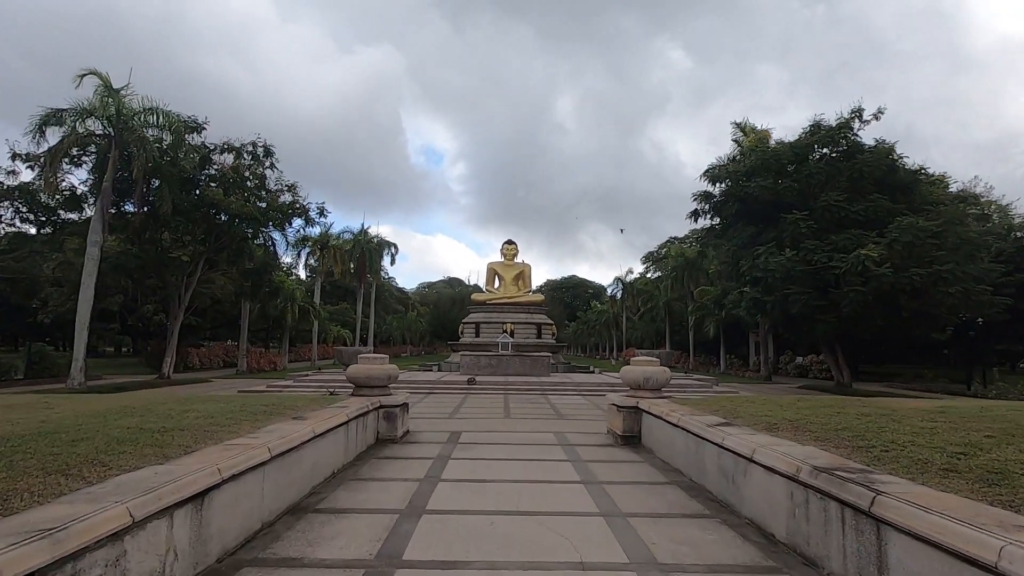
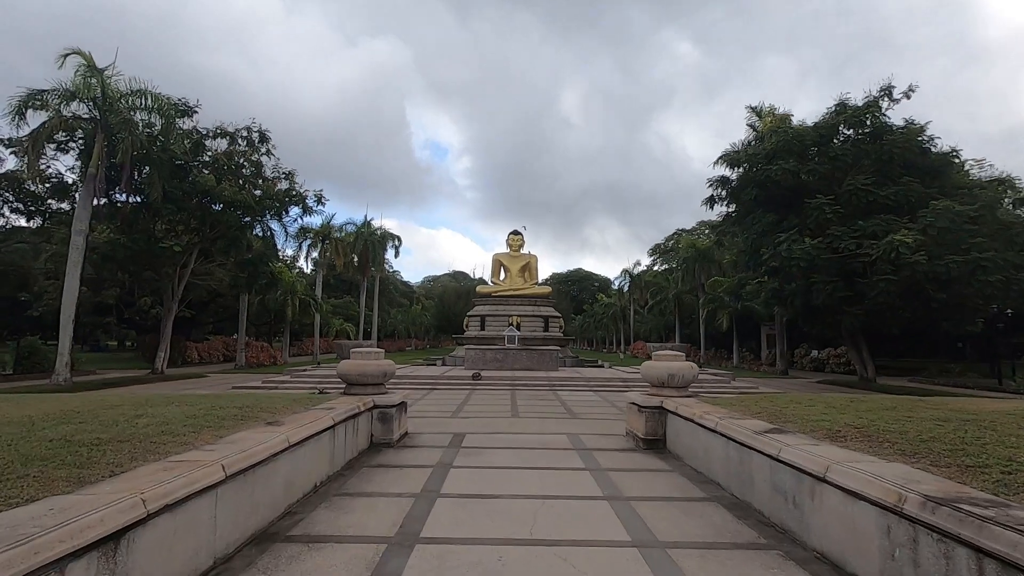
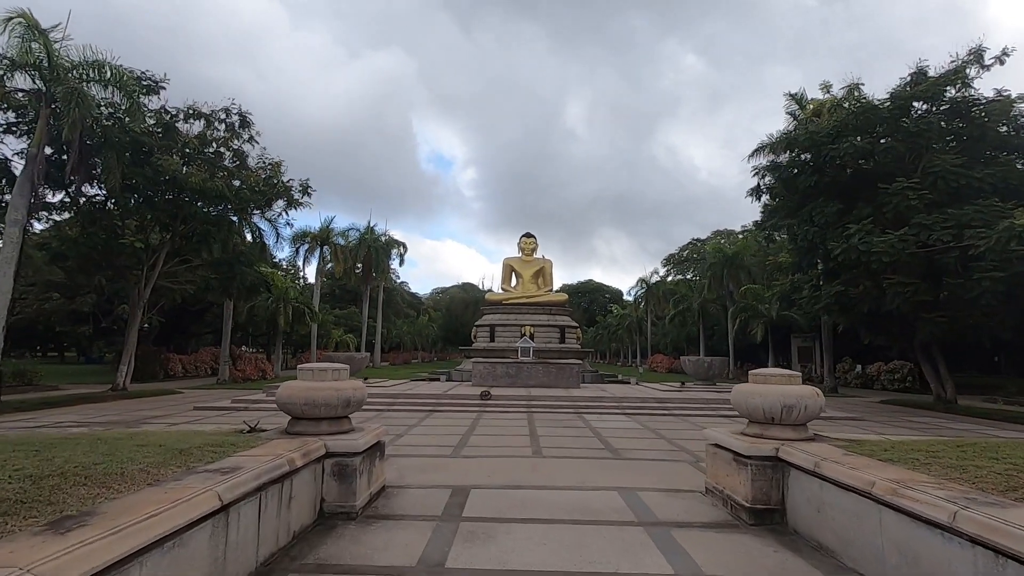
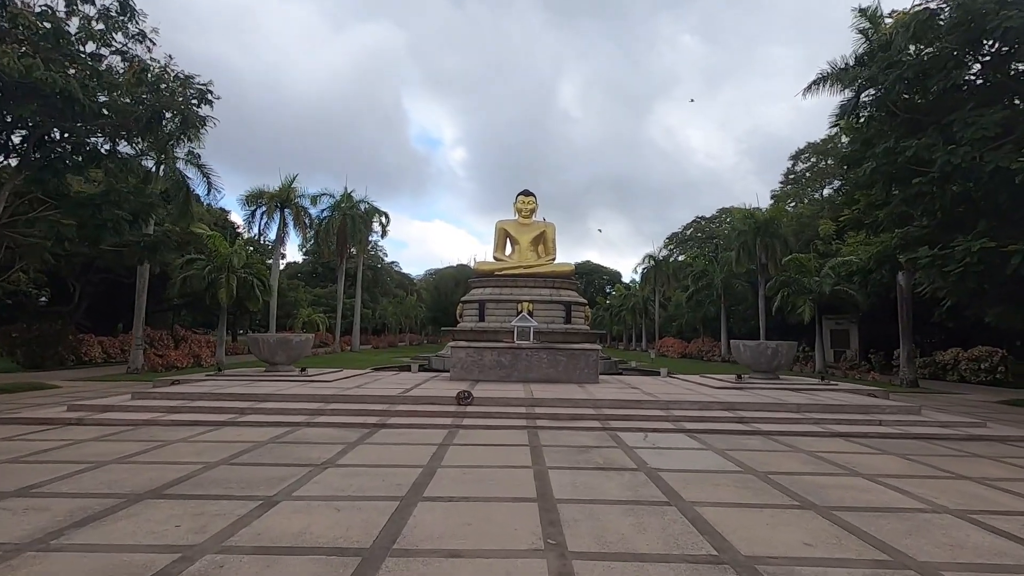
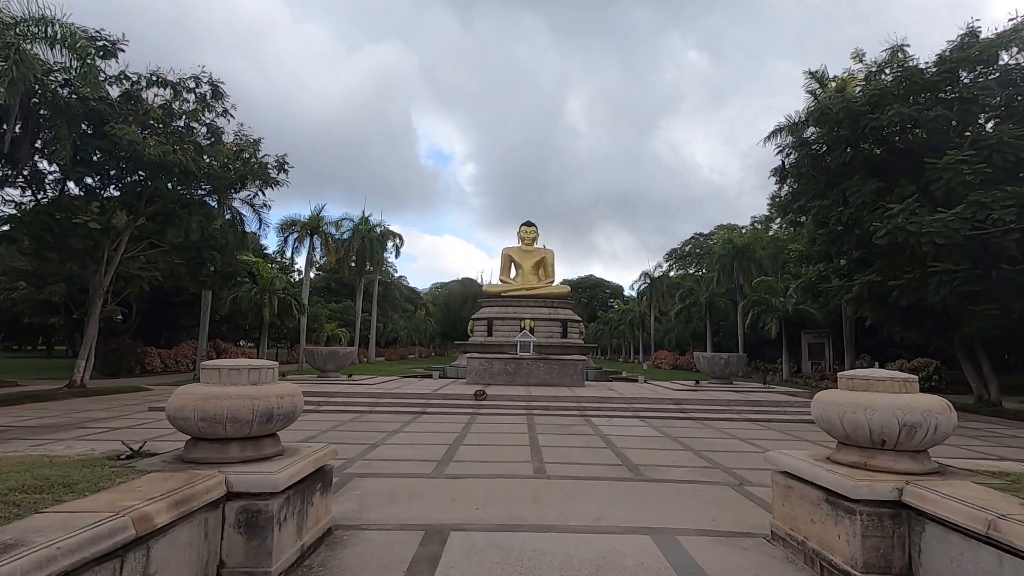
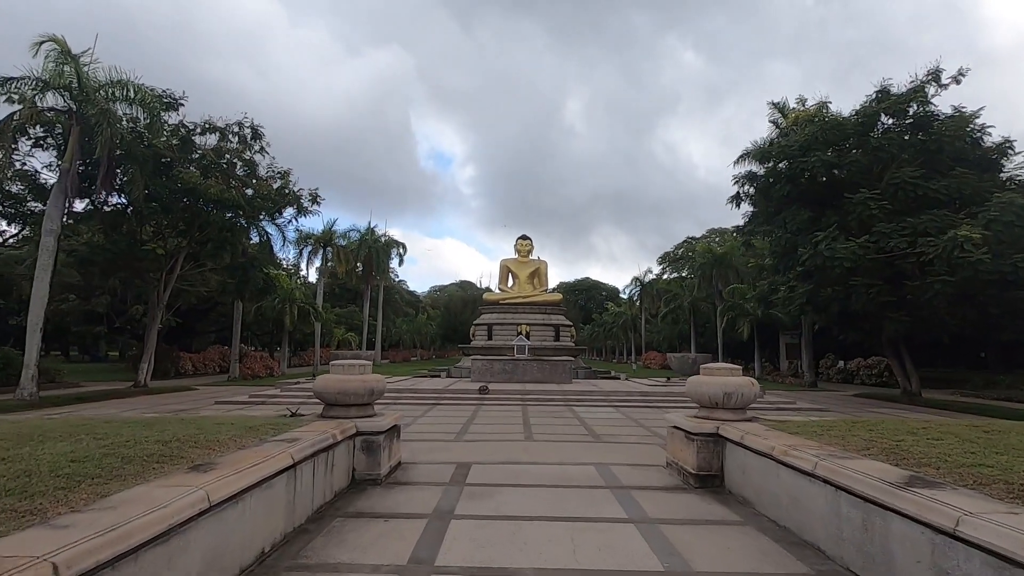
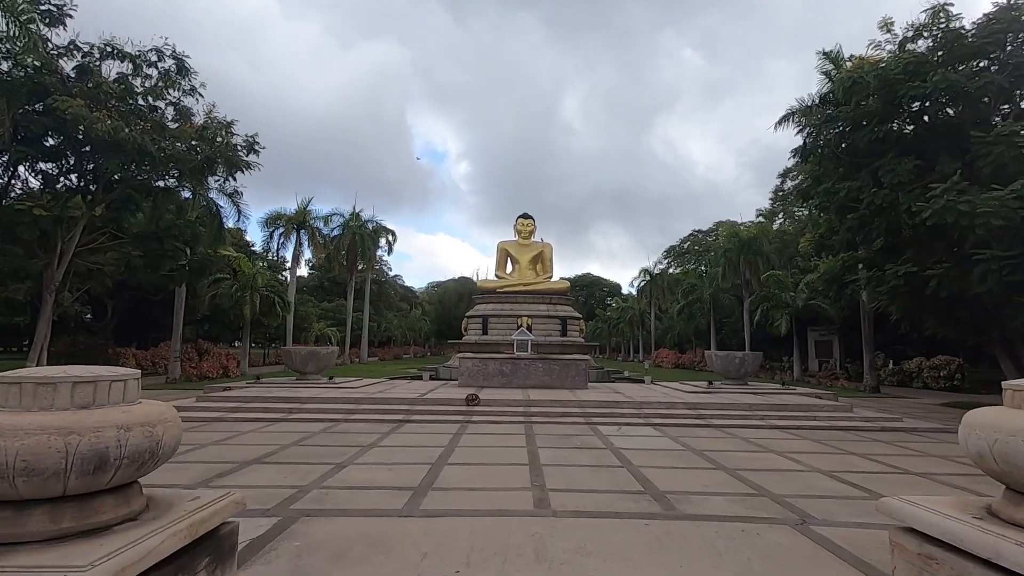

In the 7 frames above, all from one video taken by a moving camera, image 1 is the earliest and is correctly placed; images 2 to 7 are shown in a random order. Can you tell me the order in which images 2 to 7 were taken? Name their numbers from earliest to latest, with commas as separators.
2, 6, 3, 5, 7, 4
